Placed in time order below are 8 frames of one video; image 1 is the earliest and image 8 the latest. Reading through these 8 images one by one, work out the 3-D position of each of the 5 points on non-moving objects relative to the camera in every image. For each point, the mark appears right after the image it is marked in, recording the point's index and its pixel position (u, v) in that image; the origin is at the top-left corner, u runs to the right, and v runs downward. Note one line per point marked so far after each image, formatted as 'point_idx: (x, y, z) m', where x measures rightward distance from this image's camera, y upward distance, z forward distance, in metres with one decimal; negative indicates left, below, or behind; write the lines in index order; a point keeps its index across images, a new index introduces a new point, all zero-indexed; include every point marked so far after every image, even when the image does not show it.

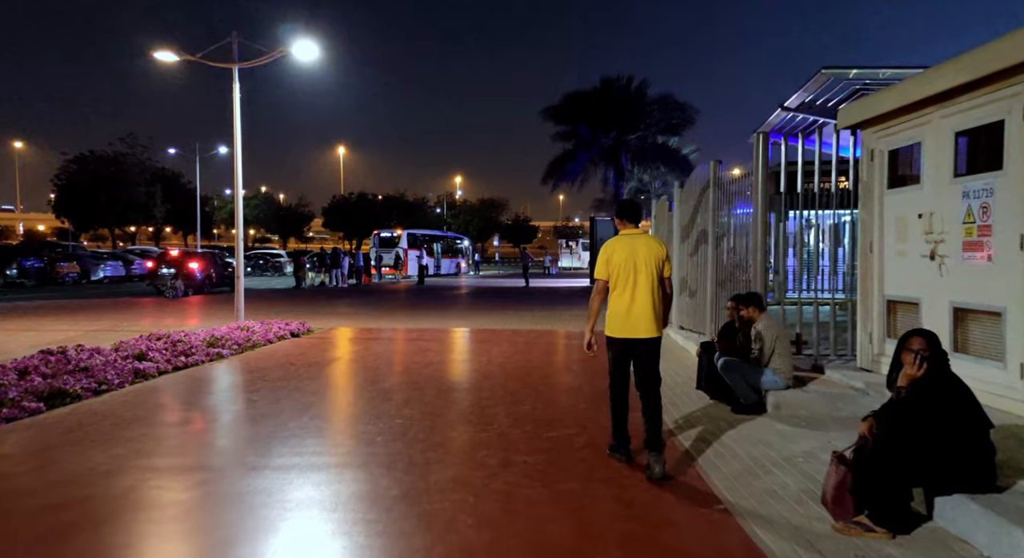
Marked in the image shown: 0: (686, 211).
0: (+3.1, +1.1, +13.1) m
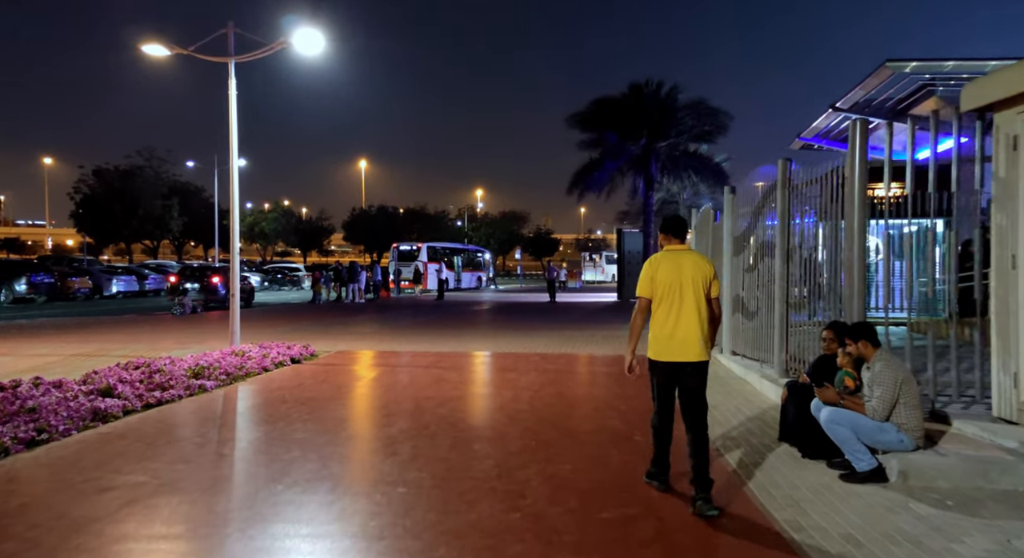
0: (+3.6, +0.9, +11.5) m
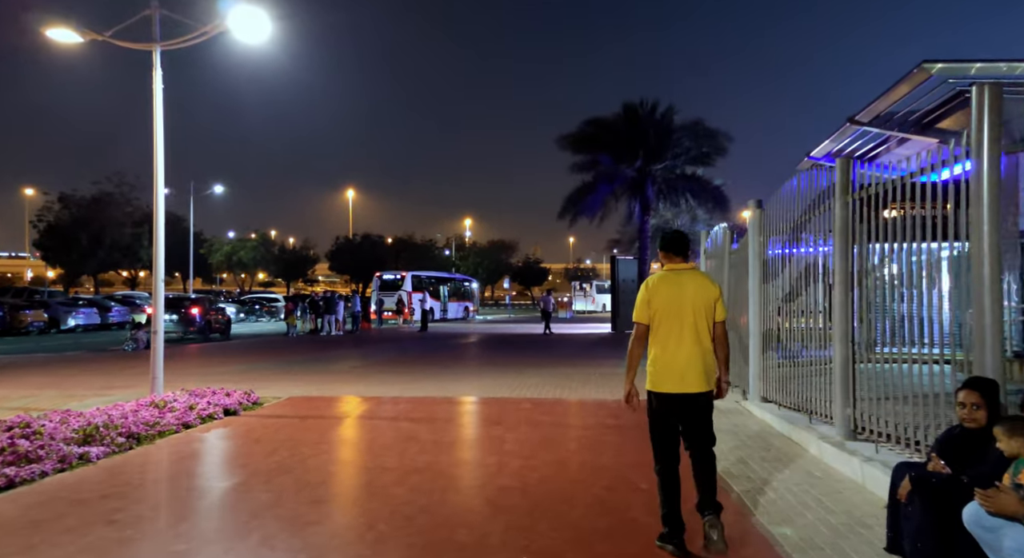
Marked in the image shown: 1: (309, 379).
0: (+3.4, +0.5, +9.5) m
1: (-4.1, -2.0, +15.4) m
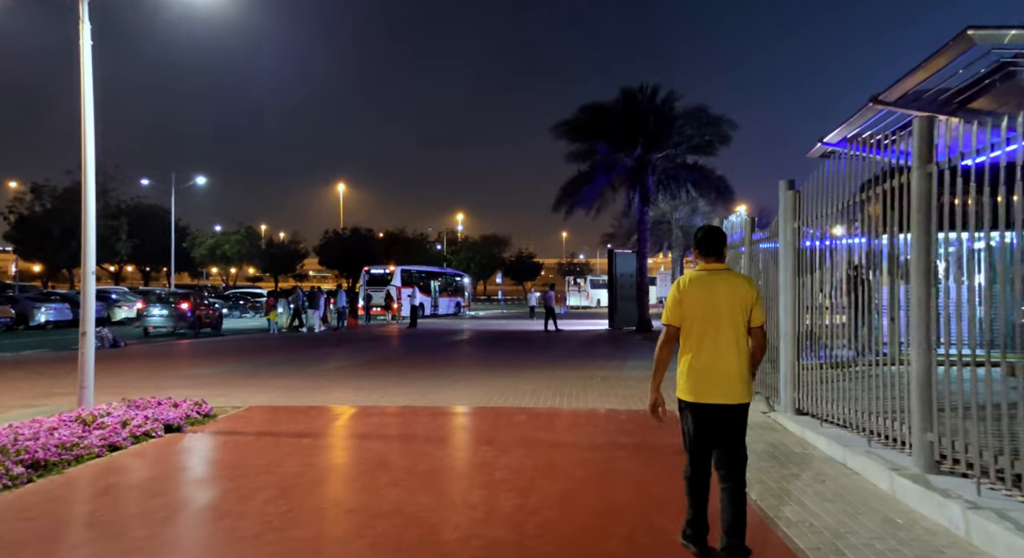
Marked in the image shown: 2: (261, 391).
0: (+3.3, +0.5, +8.1) m
1: (-4.2, -1.8, +14.0) m
2: (-4.0, -1.8, +12.3) m
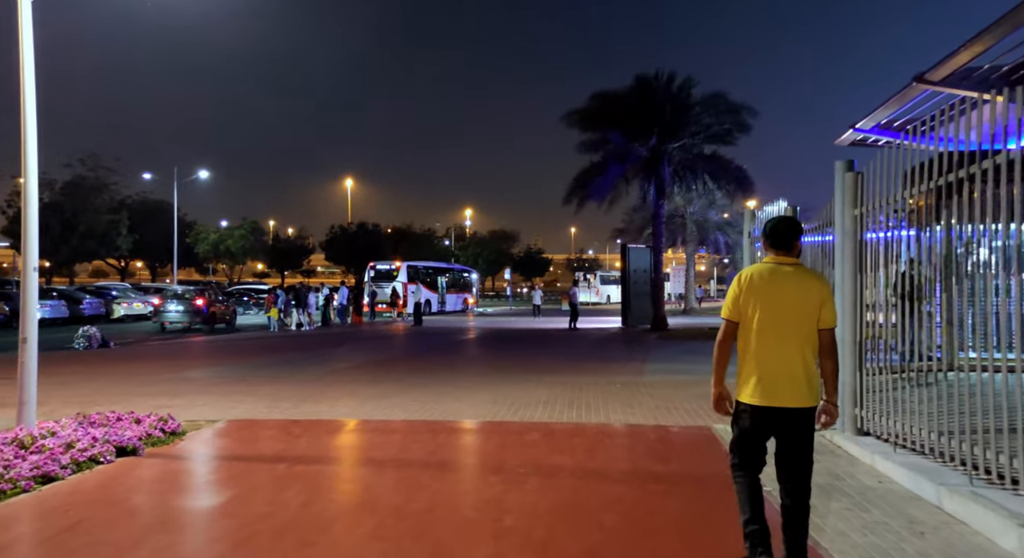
0: (+3.4, +0.6, +6.8) m
1: (-4.0, -1.8, +12.8) m
2: (-3.9, -1.7, +11.1) m
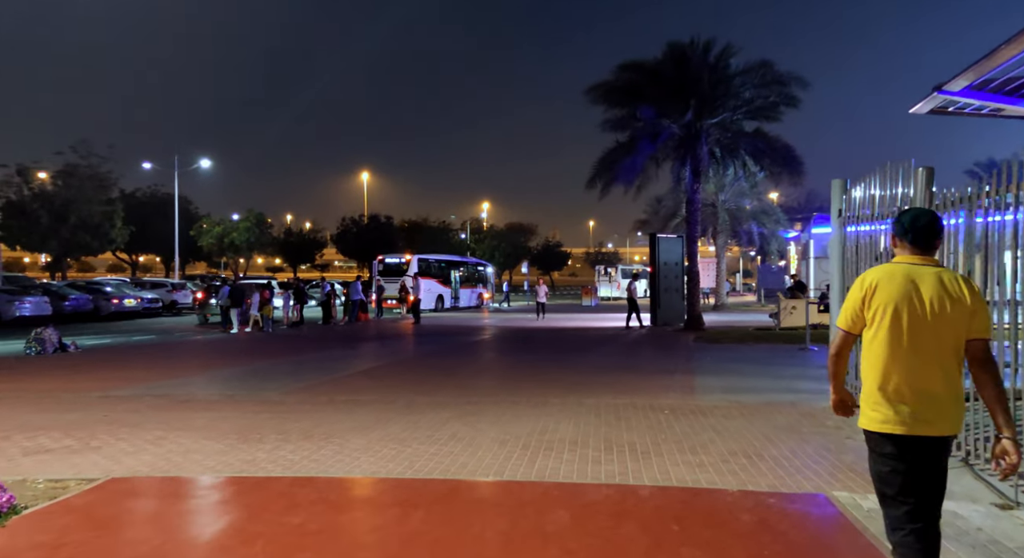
0: (+3.5, +0.6, +3.8) m
1: (-3.8, -1.7, +10.0) m
2: (-3.7, -1.7, +8.3) m
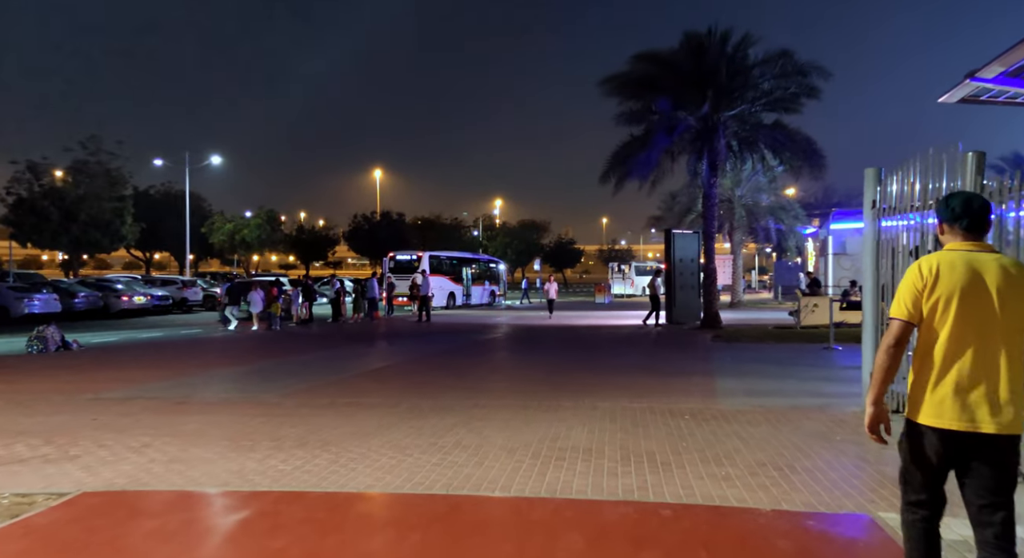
0: (+3.5, +0.6, +3.2) m
1: (-3.7, -1.7, +9.5) m
2: (-3.6, -1.6, +7.8) m
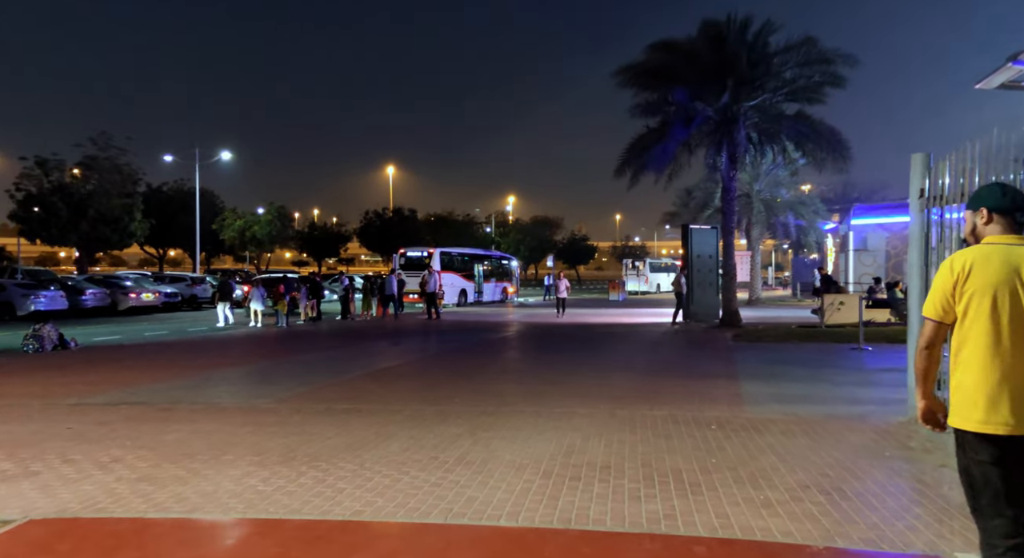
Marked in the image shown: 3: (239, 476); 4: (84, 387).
0: (+3.5, +0.7, +2.4) m
1: (-3.6, -1.6, +8.8) m
2: (-3.5, -1.6, +7.1) m
3: (-2.1, -1.6, +6.0) m
4: (-6.3, -1.7, +11.4) m
